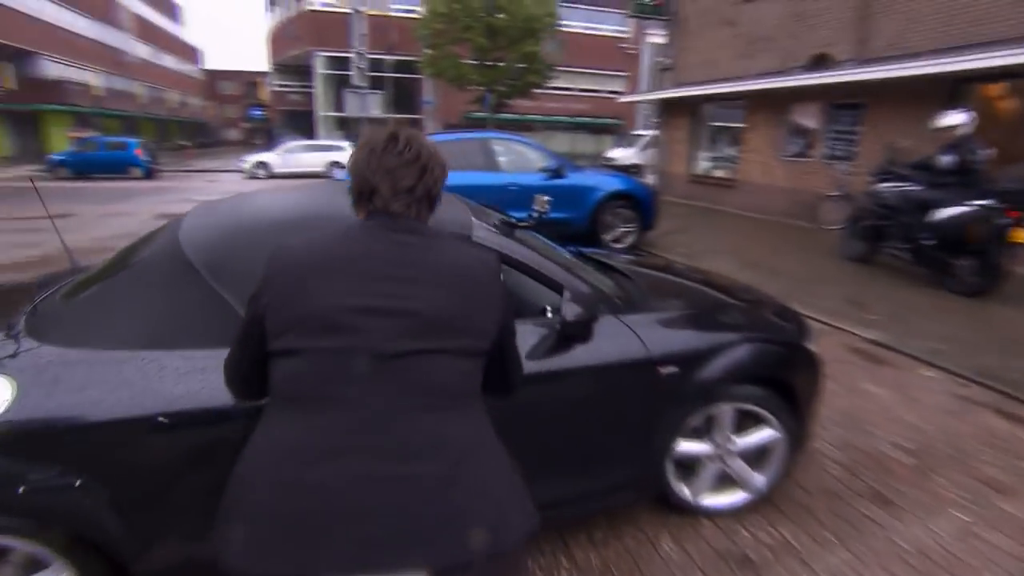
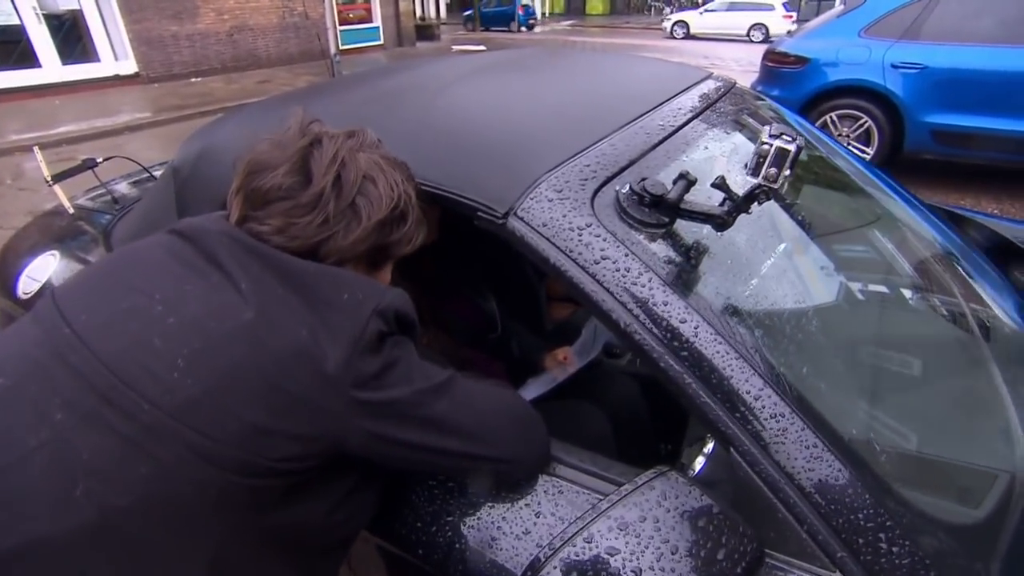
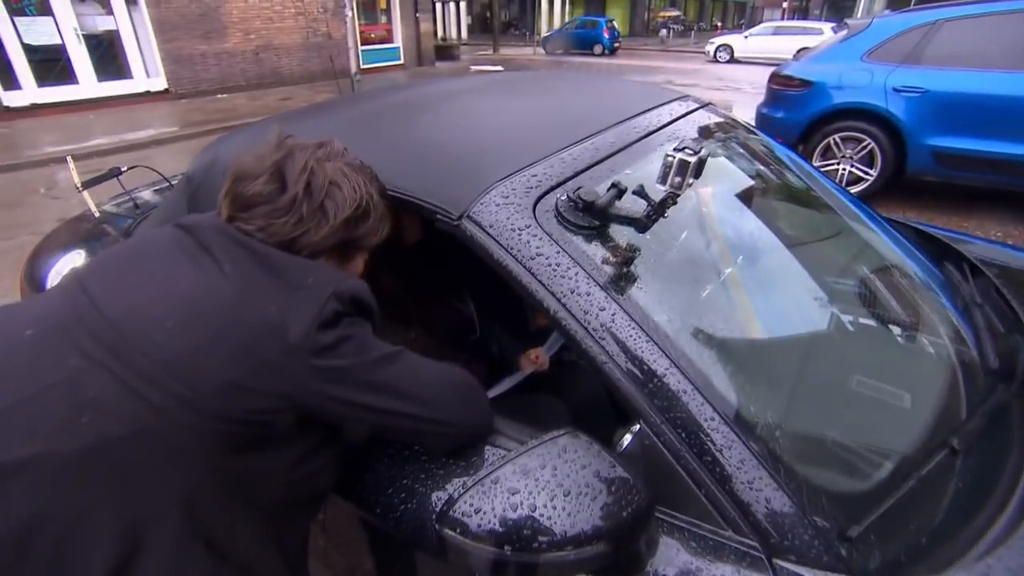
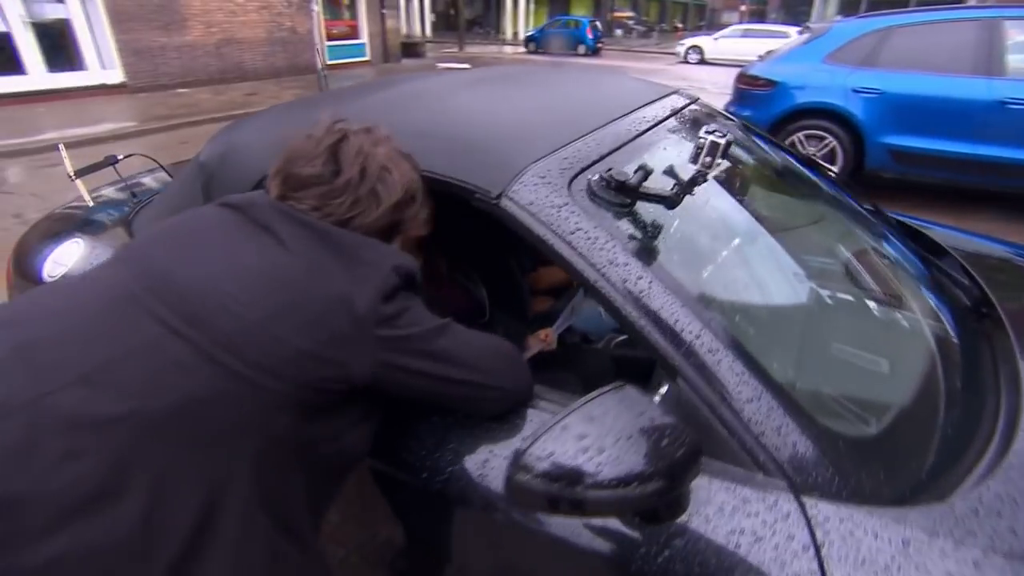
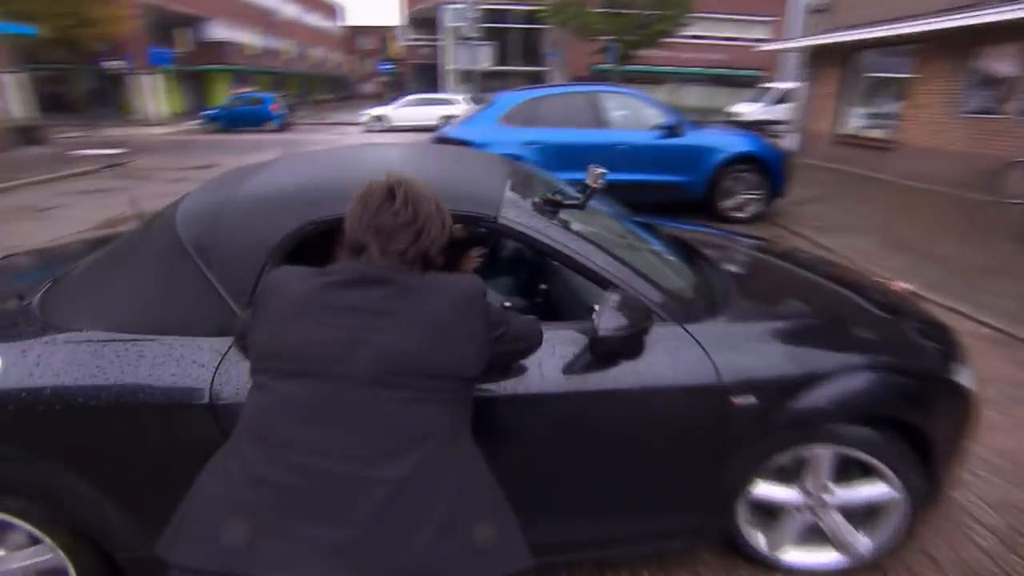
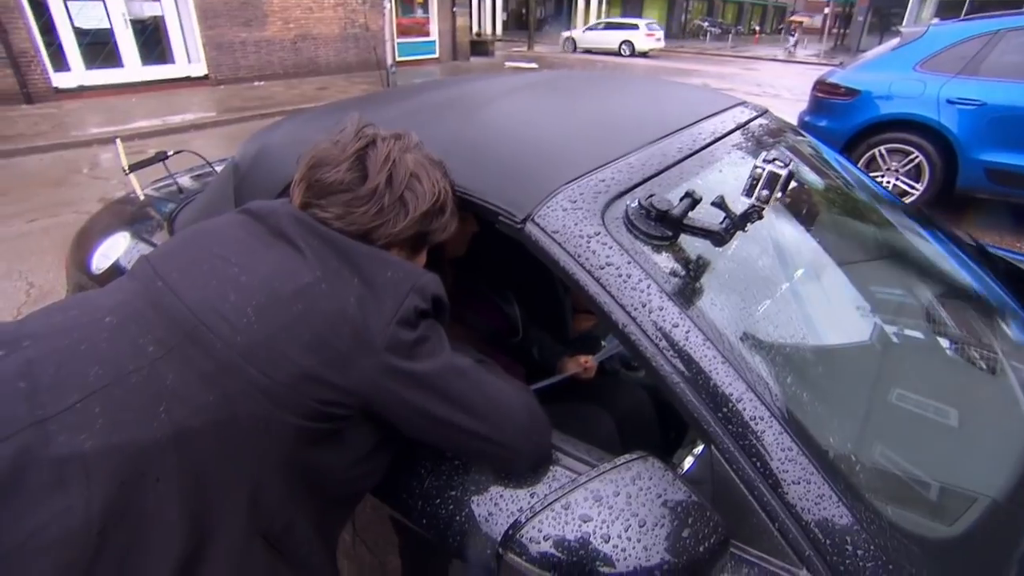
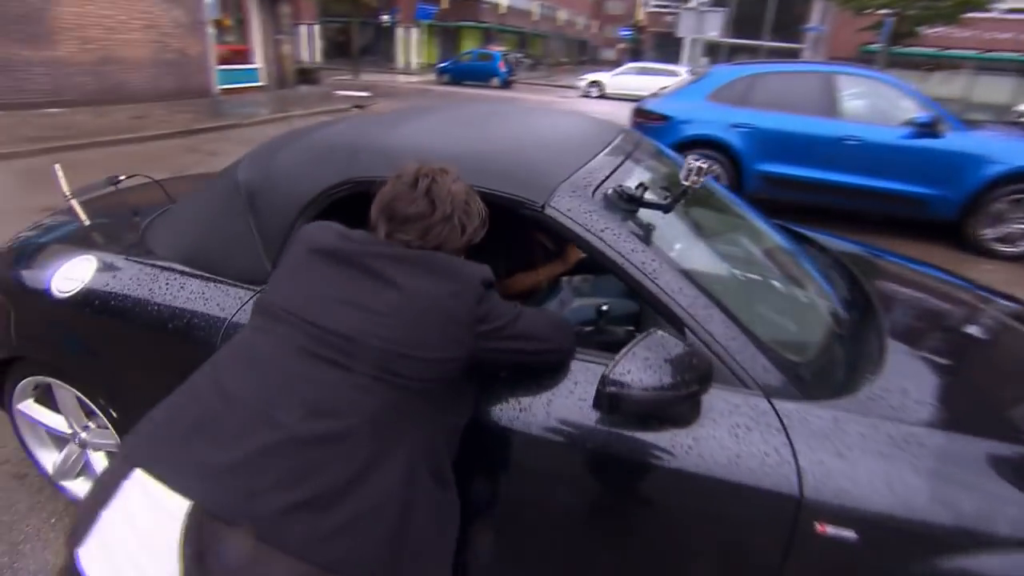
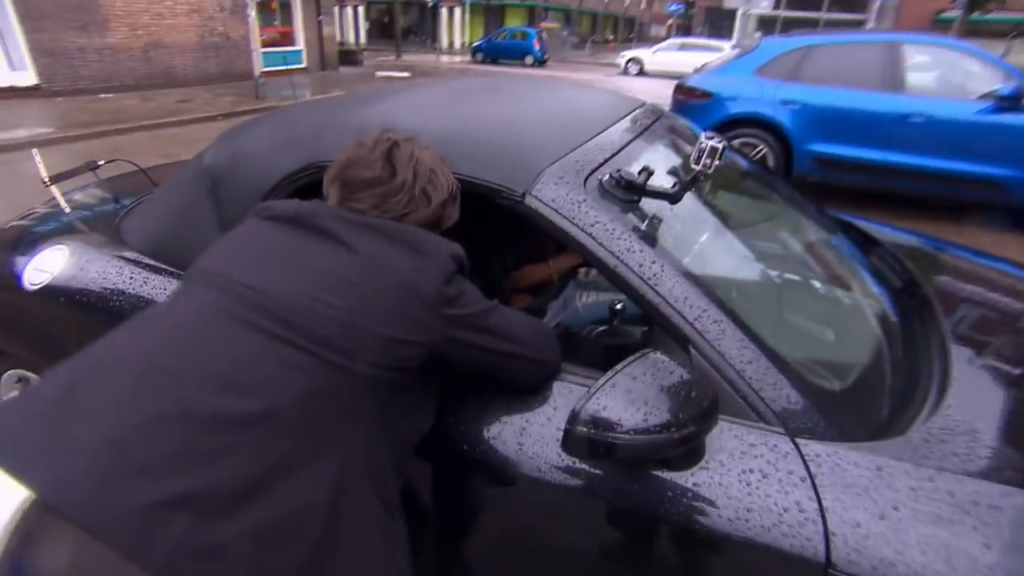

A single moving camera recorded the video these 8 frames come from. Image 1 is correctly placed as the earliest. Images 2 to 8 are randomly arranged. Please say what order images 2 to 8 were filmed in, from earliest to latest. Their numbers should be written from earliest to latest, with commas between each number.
5, 7, 8, 4, 3, 2, 6
